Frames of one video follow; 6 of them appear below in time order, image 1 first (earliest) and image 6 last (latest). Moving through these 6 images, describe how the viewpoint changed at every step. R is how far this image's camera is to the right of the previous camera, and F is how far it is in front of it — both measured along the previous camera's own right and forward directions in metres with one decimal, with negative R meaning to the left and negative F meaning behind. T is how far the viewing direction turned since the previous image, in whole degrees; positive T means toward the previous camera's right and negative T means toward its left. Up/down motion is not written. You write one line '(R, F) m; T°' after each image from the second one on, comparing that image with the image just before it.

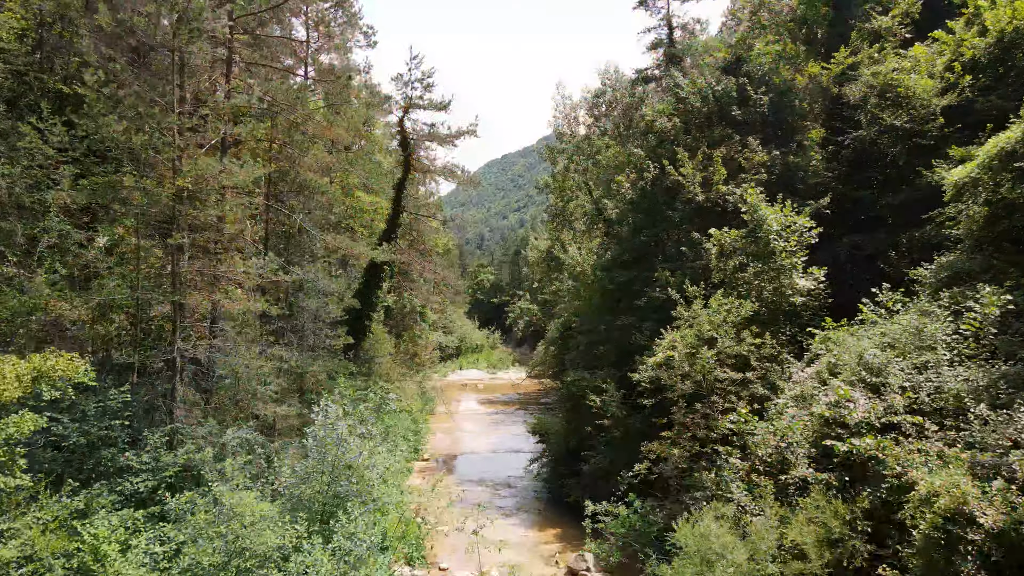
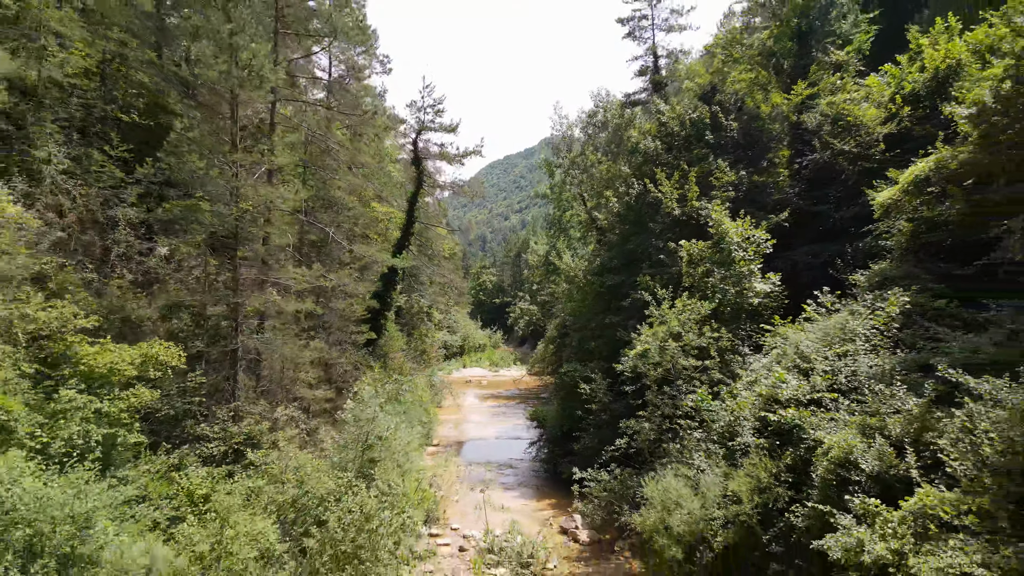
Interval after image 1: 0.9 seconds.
(0.0, -1.6) m; 0°
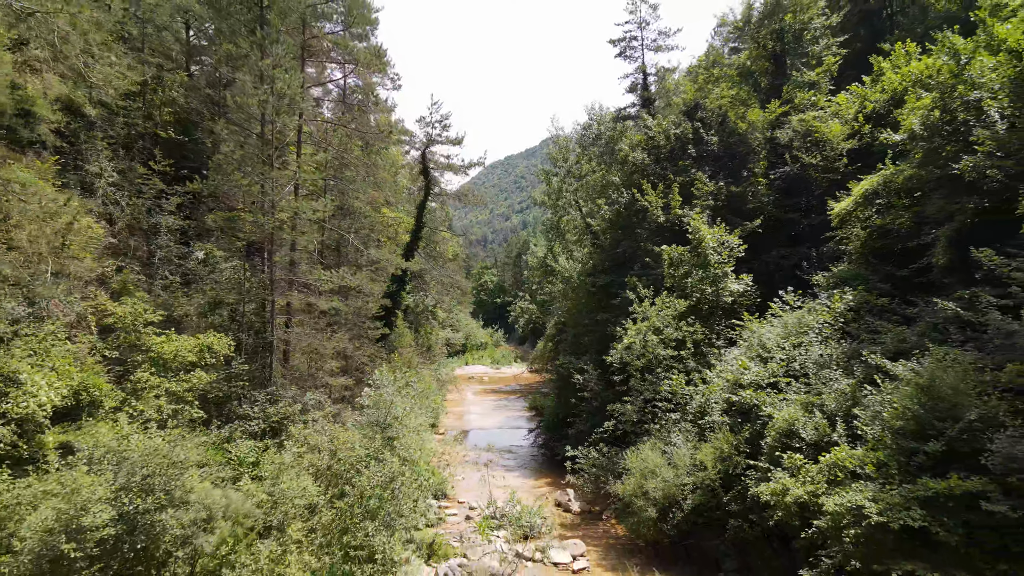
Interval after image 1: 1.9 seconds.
(0.0, -1.3) m; 0°
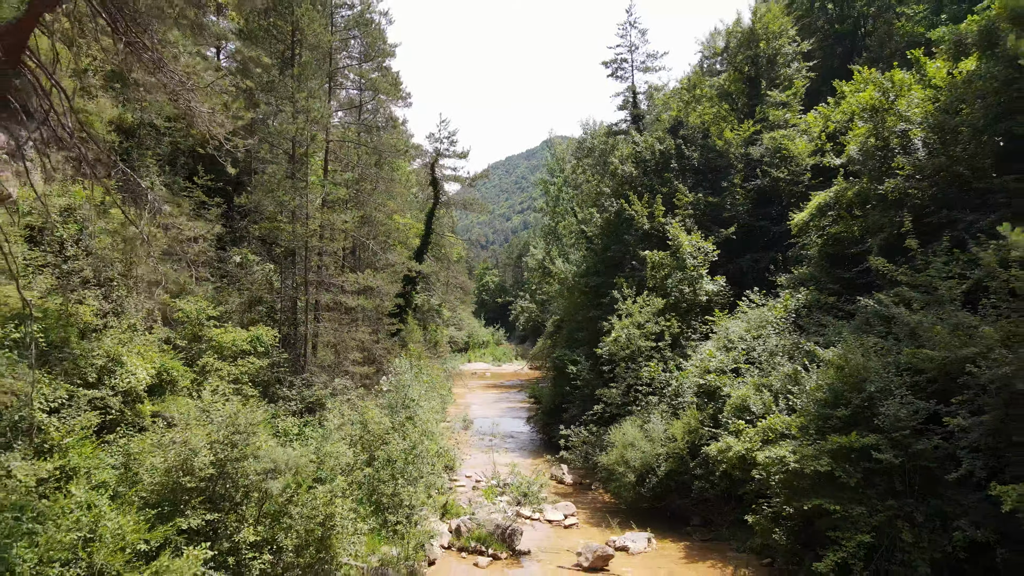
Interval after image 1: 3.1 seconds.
(0.0, -1.6) m; 0°
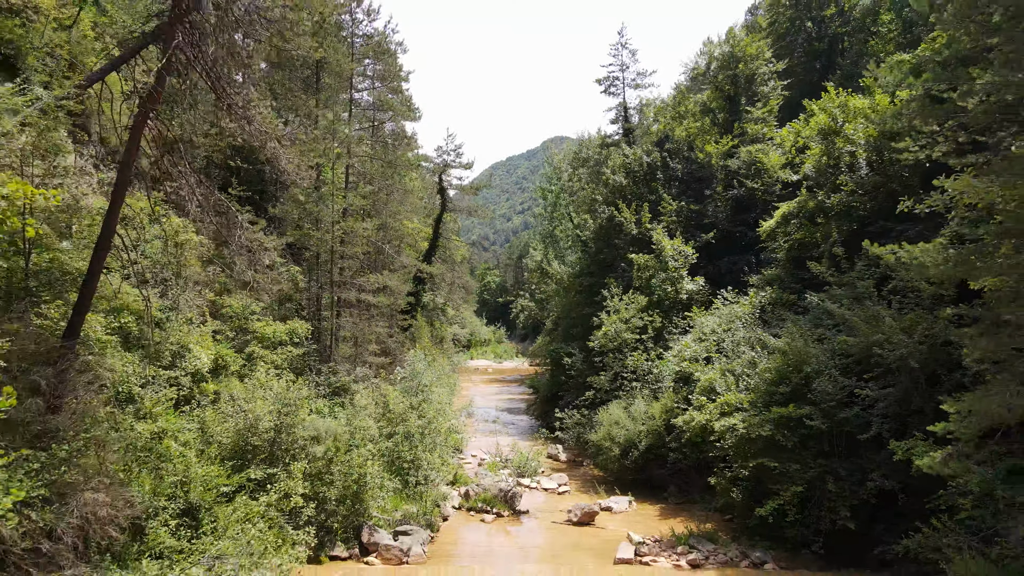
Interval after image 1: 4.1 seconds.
(0.0, -1.6) m; 0°
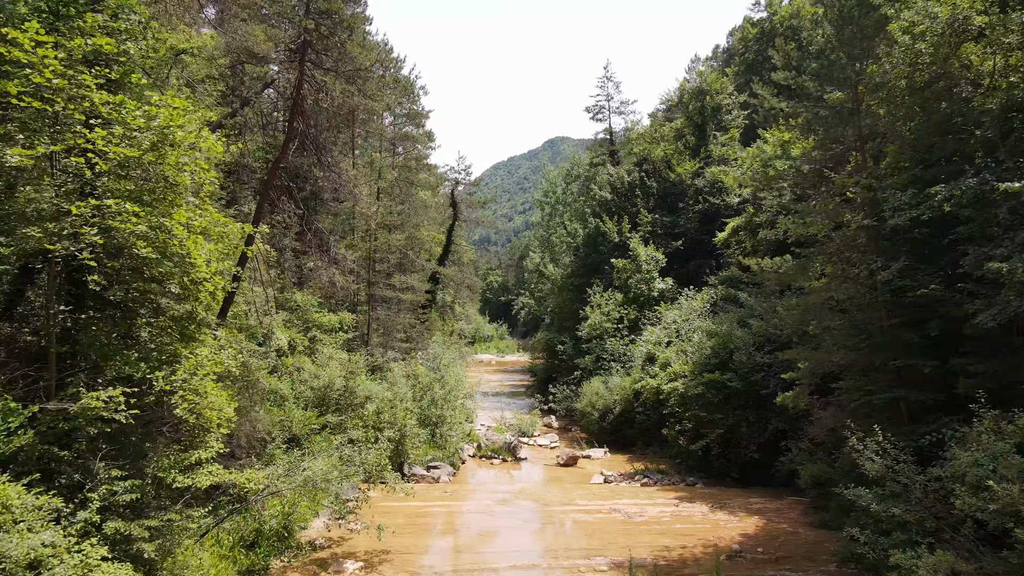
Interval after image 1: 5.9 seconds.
(0.0, -3.2) m; 0°
